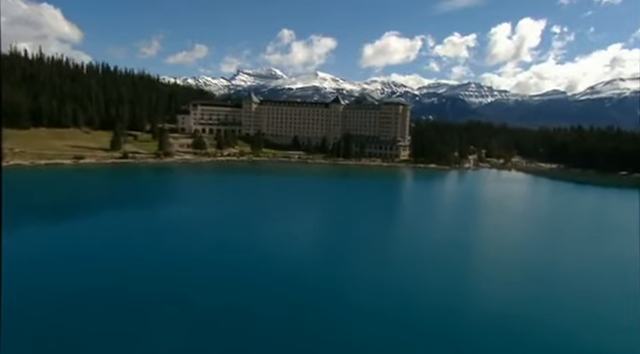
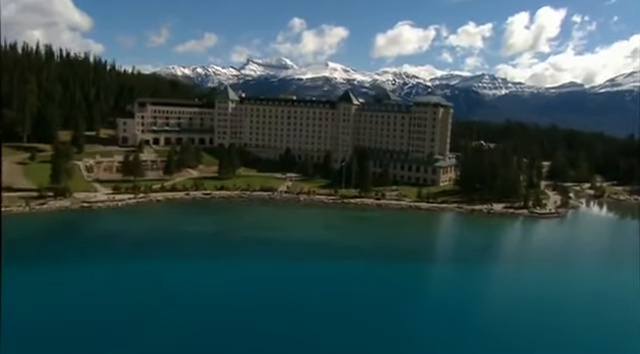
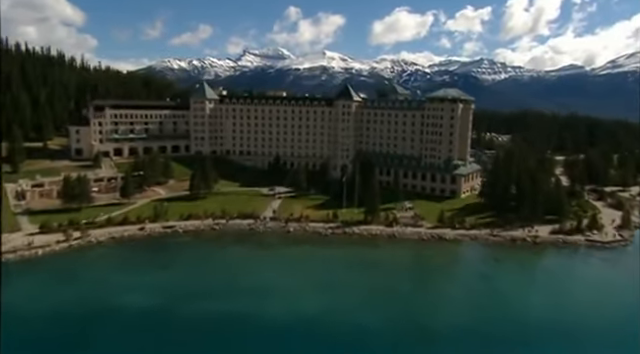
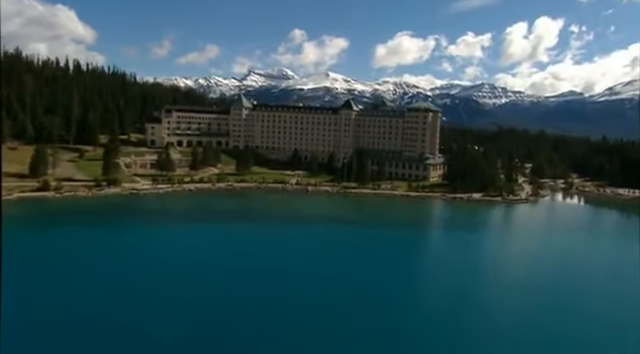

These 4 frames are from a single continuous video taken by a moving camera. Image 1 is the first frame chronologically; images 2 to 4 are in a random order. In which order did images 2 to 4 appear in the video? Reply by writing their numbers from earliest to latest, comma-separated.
4, 2, 3
